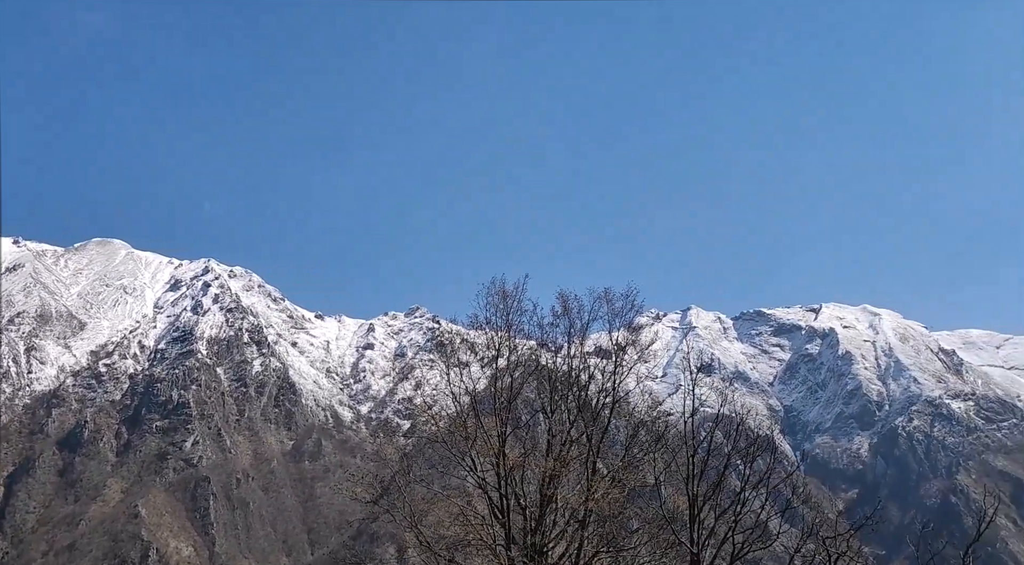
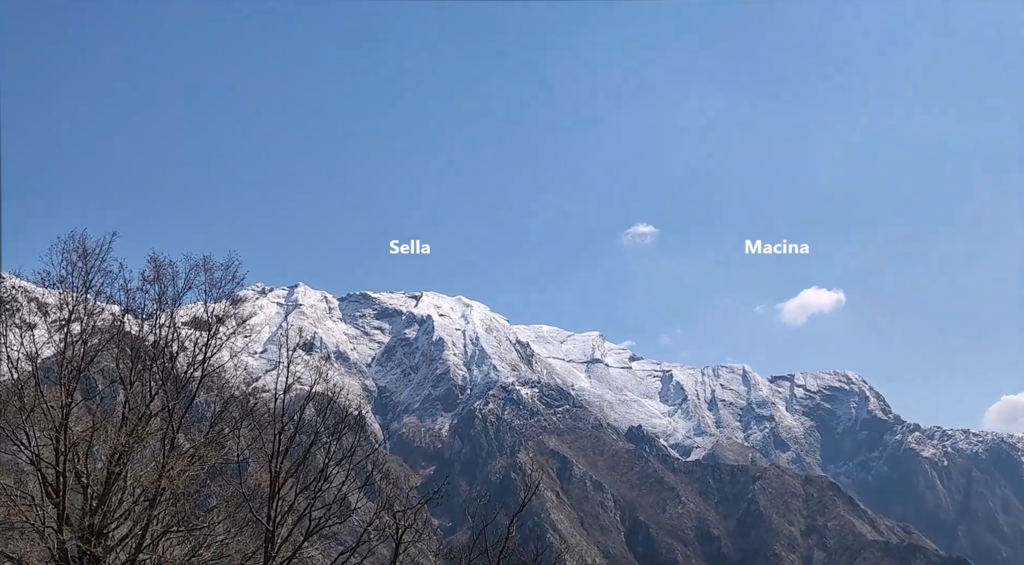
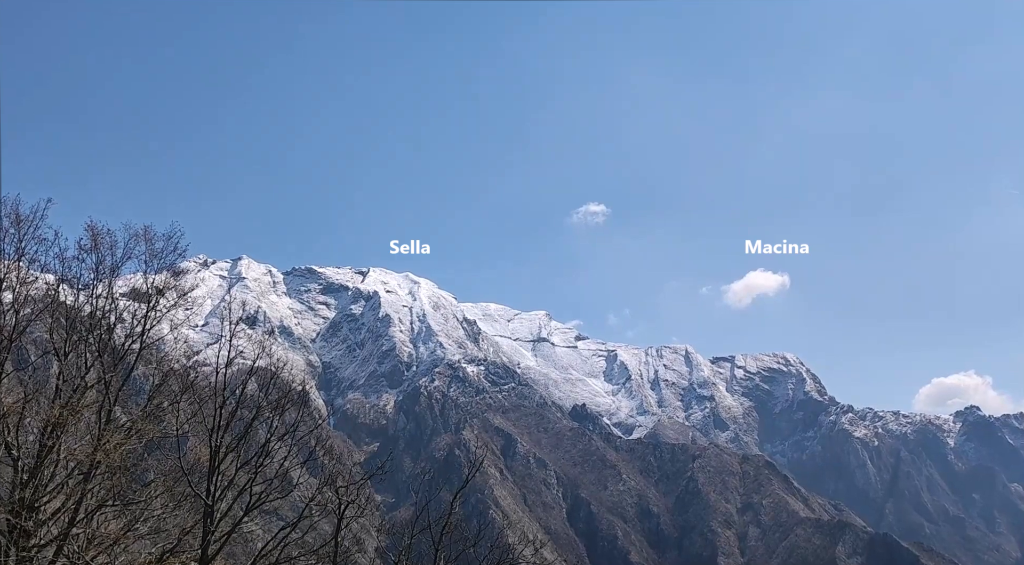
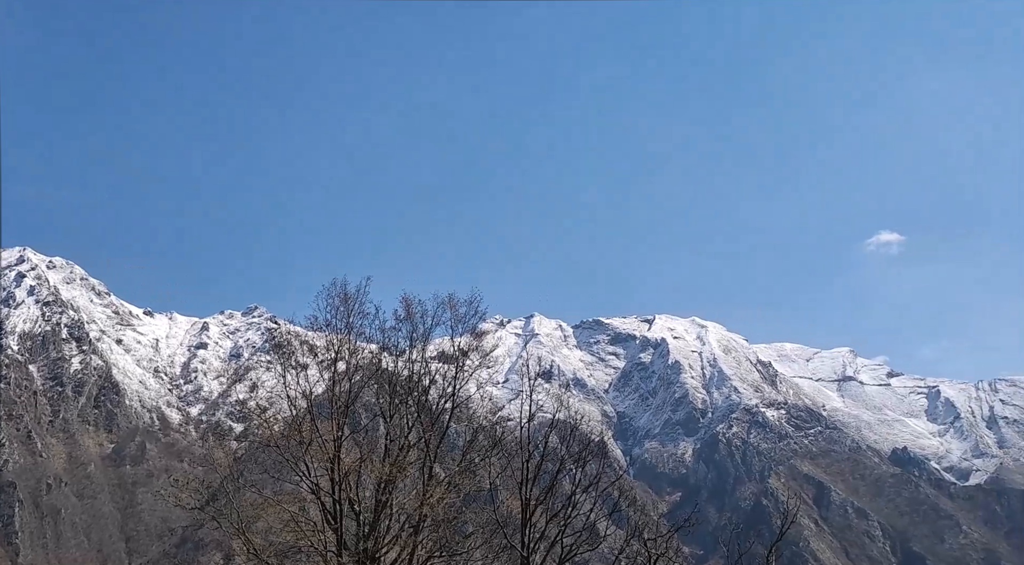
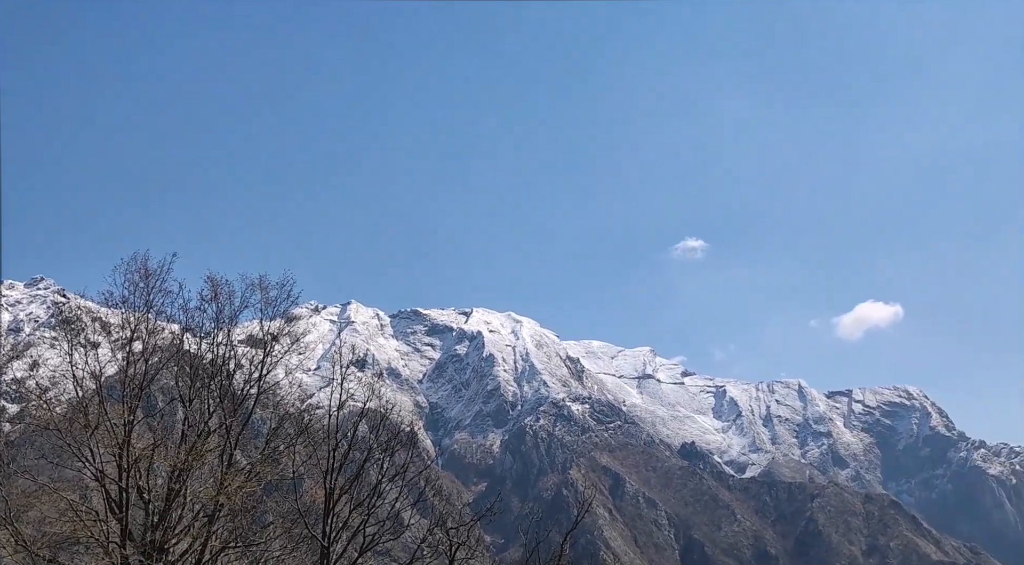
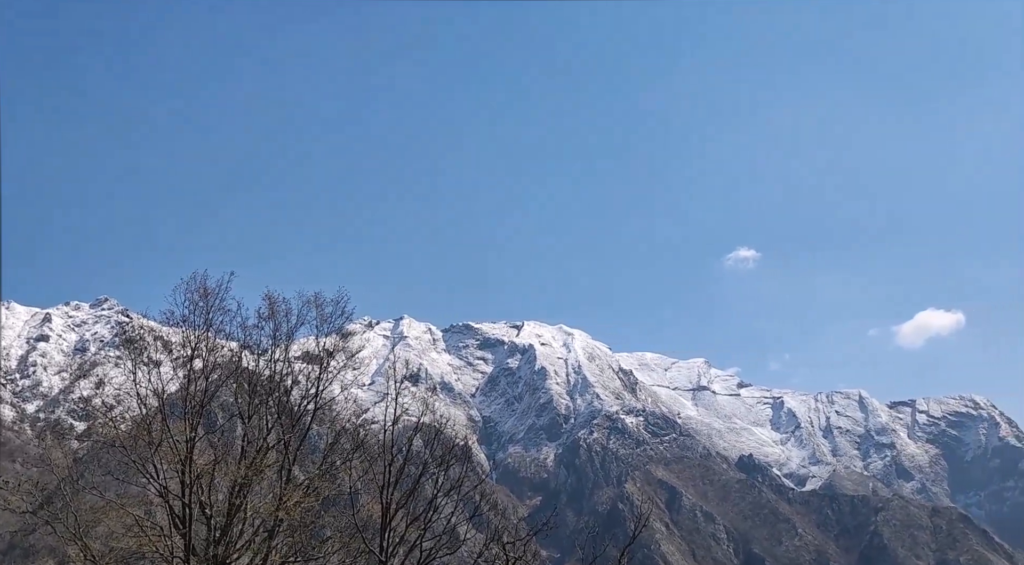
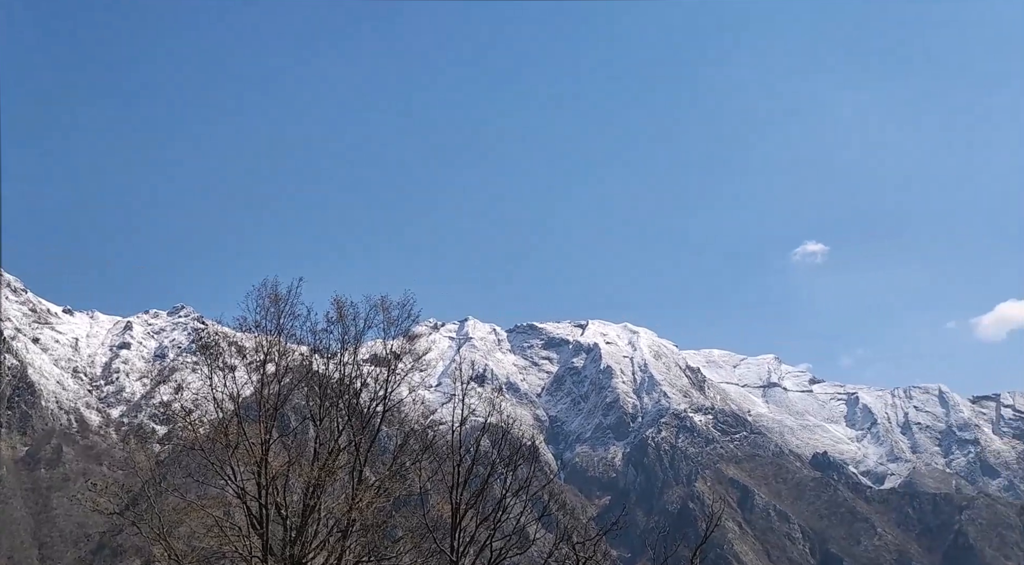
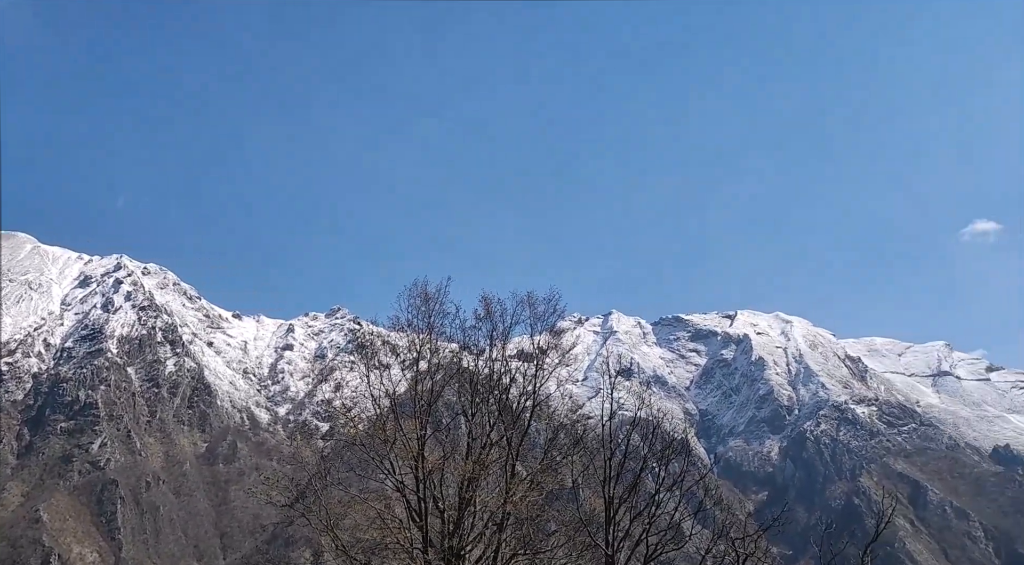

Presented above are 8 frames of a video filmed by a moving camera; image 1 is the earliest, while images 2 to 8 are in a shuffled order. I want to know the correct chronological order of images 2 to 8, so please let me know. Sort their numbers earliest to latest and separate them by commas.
8, 4, 7, 6, 5, 2, 3
